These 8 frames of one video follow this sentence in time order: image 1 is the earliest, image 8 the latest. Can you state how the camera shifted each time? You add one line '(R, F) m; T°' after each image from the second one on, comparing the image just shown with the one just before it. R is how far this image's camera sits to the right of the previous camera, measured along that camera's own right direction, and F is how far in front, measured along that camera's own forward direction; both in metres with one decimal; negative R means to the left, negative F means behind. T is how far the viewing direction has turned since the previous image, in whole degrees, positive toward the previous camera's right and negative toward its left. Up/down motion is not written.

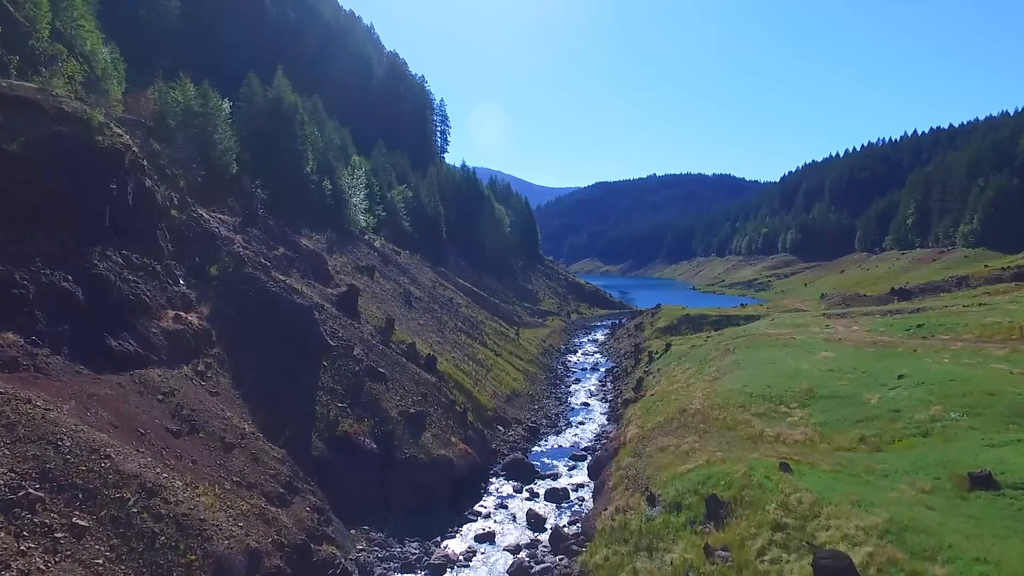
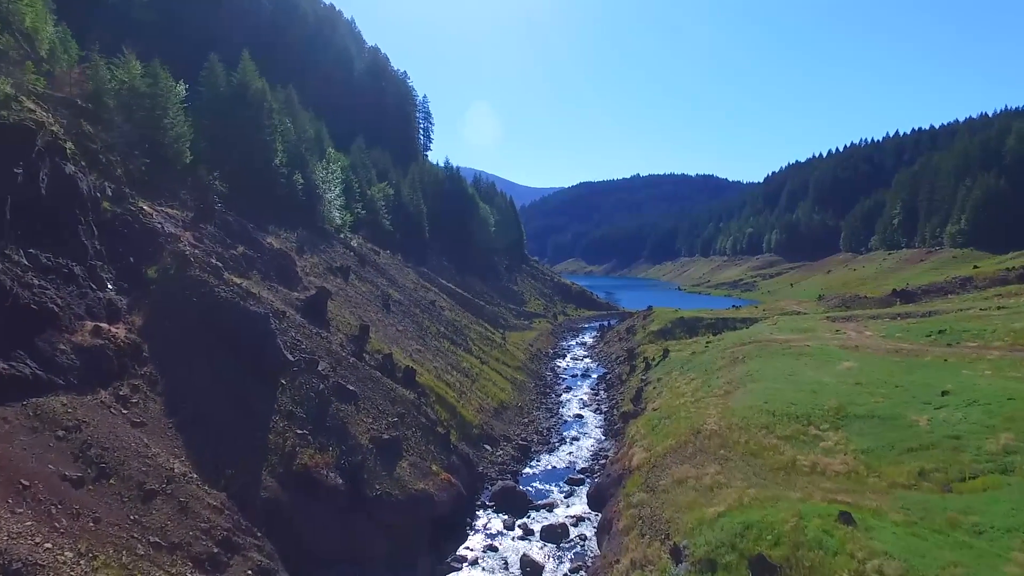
(-0.3, +4.6) m; +1°
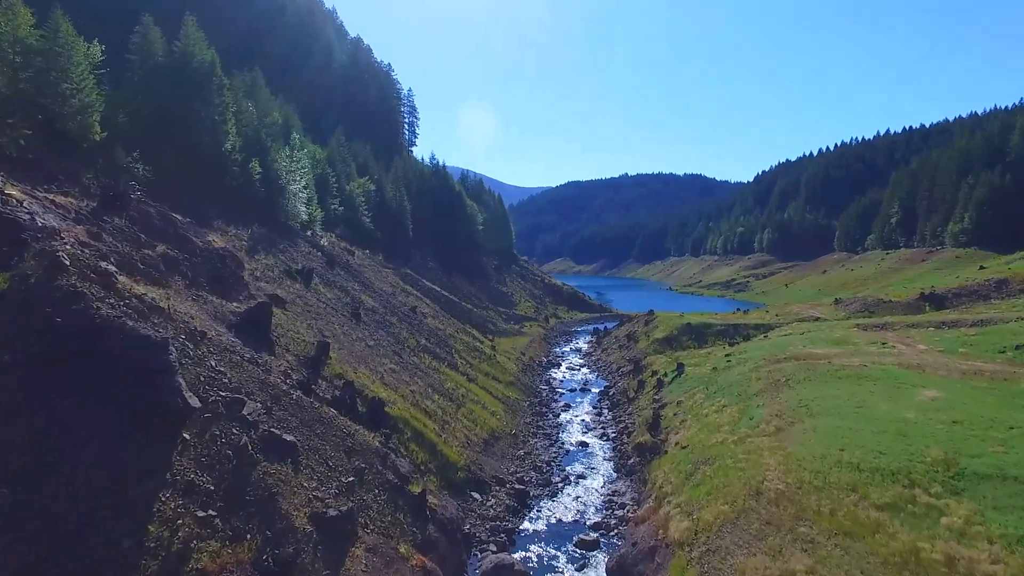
(-0.3, +8.1) m; +1°
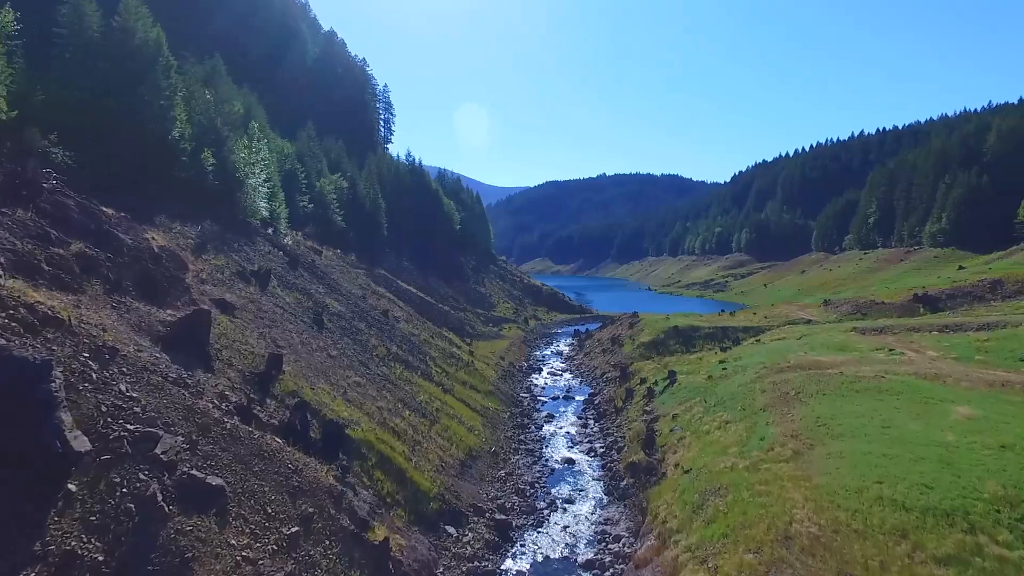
(-0.1, +4.1) m; +2°
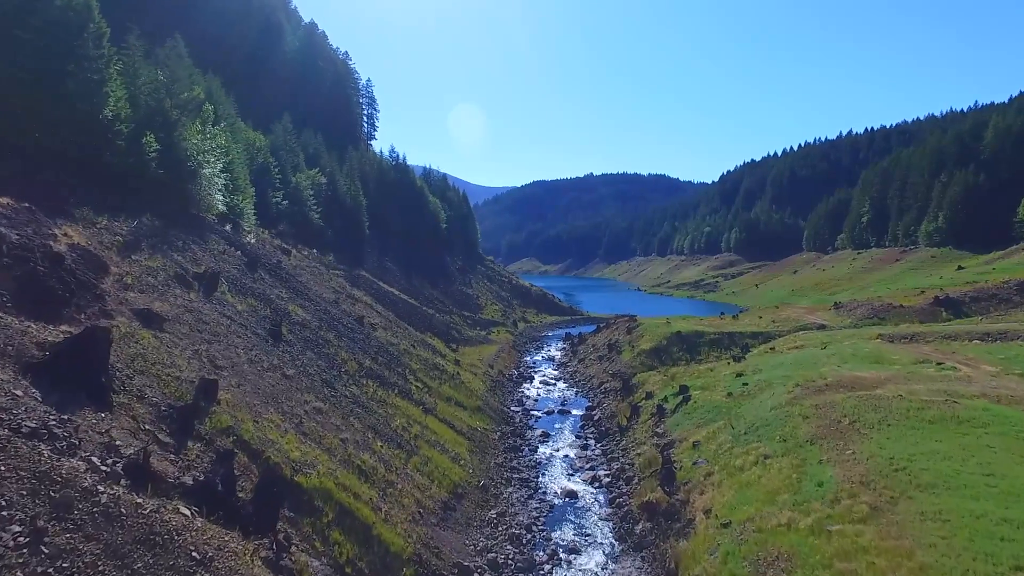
(-0.3, +6.1) m; +1°
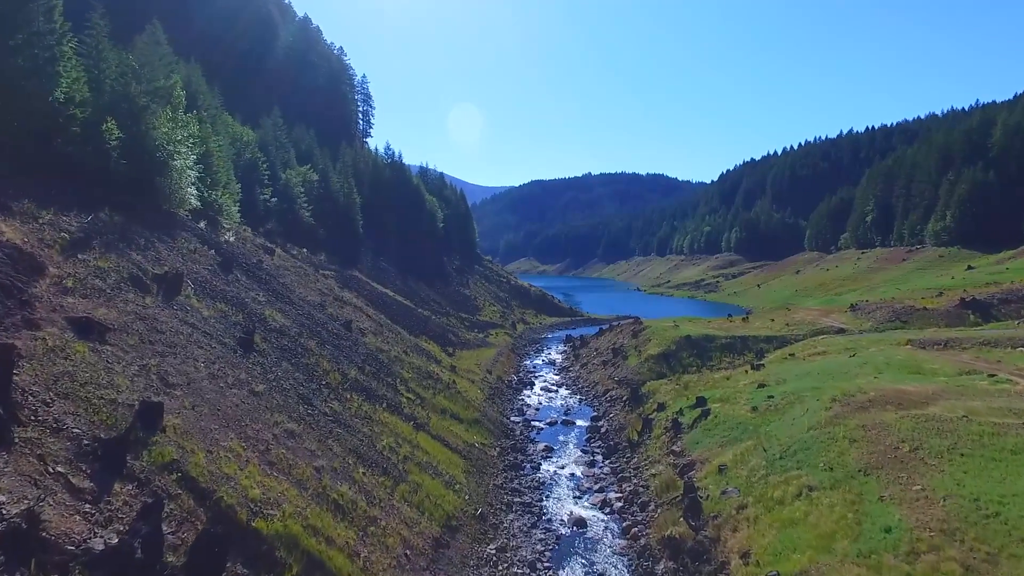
(-0.2, +4.0) m; 0°
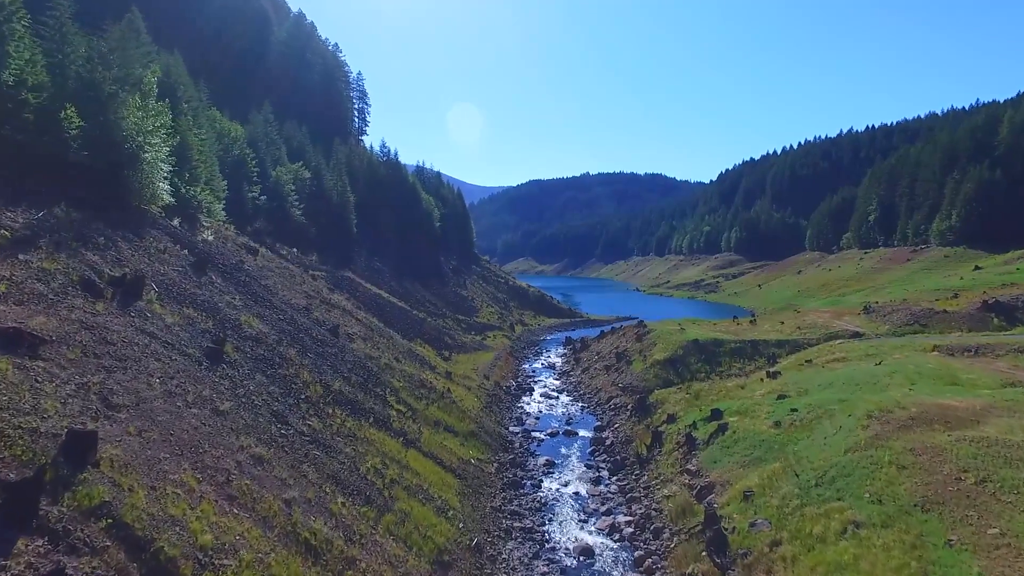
(-0.1, +3.3) m; 0°
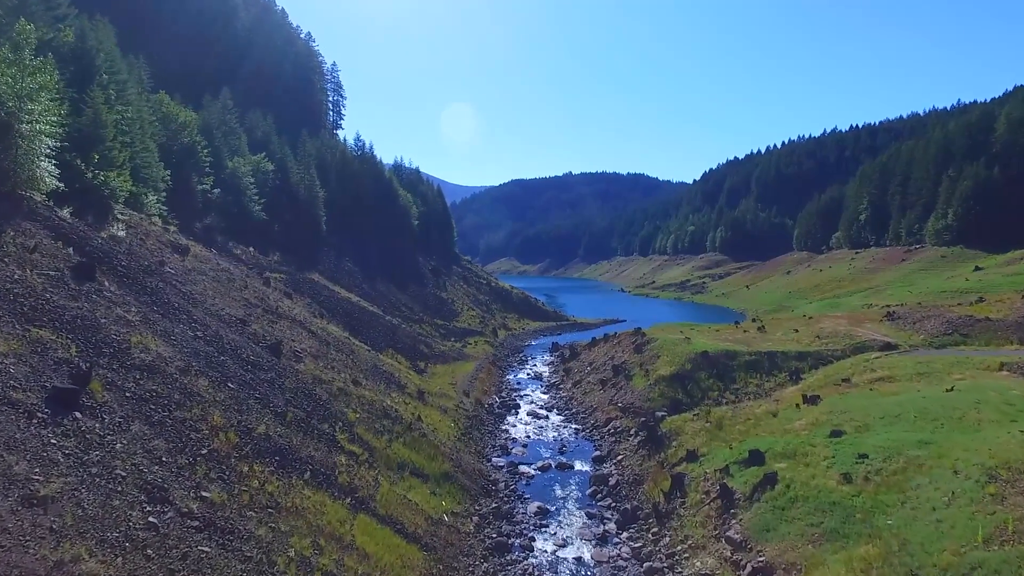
(-0.1, +8.4) m; +2°
